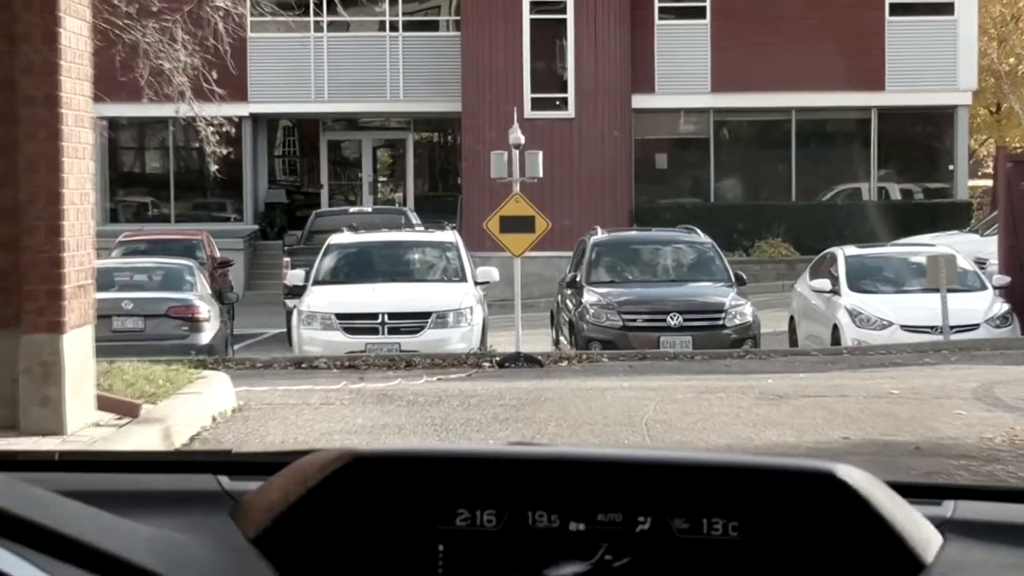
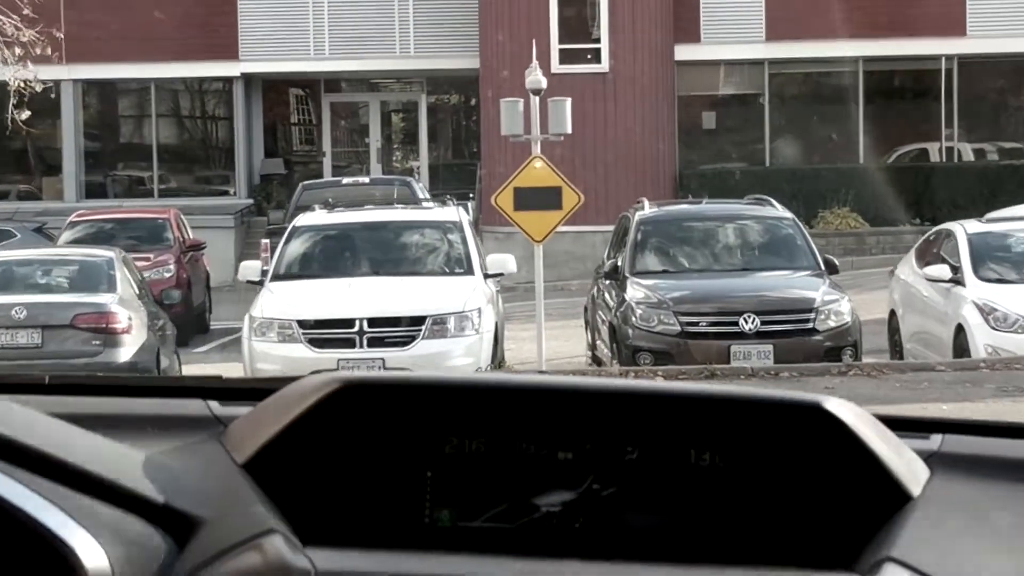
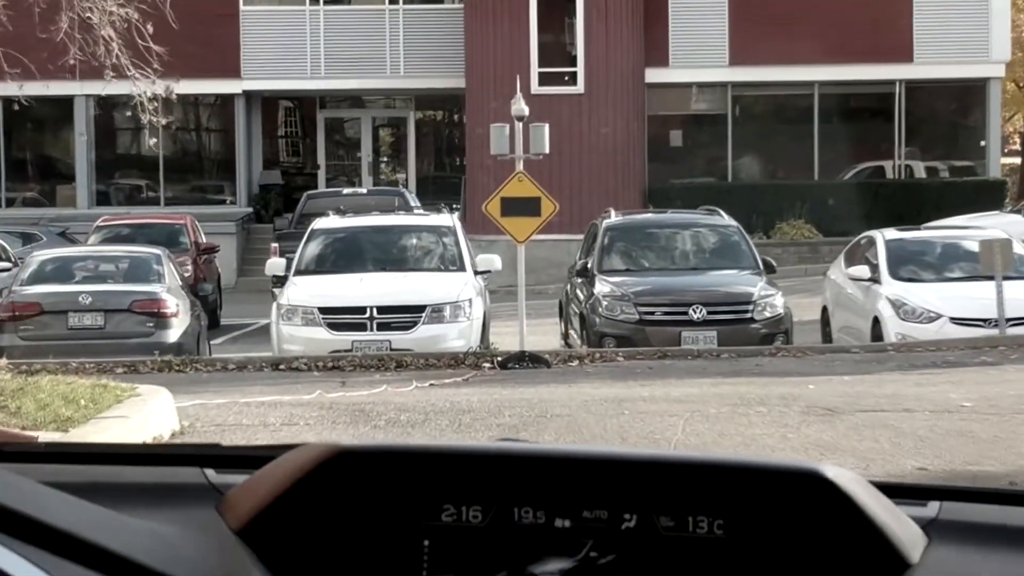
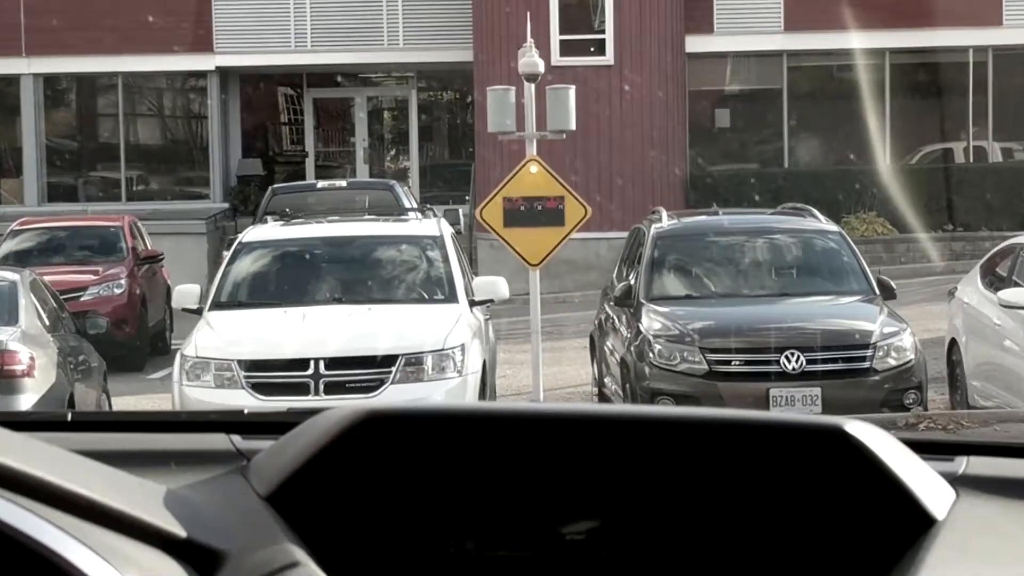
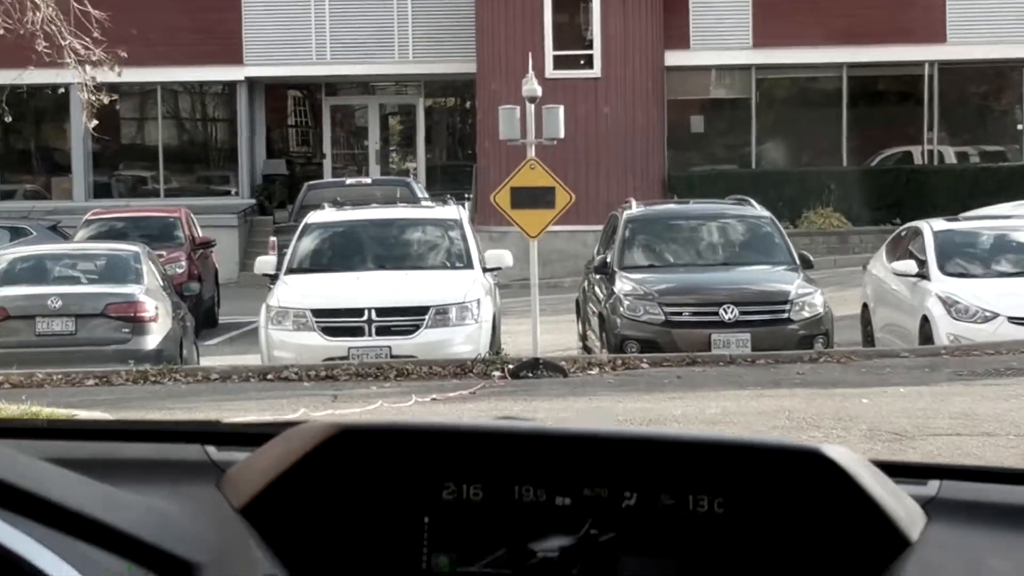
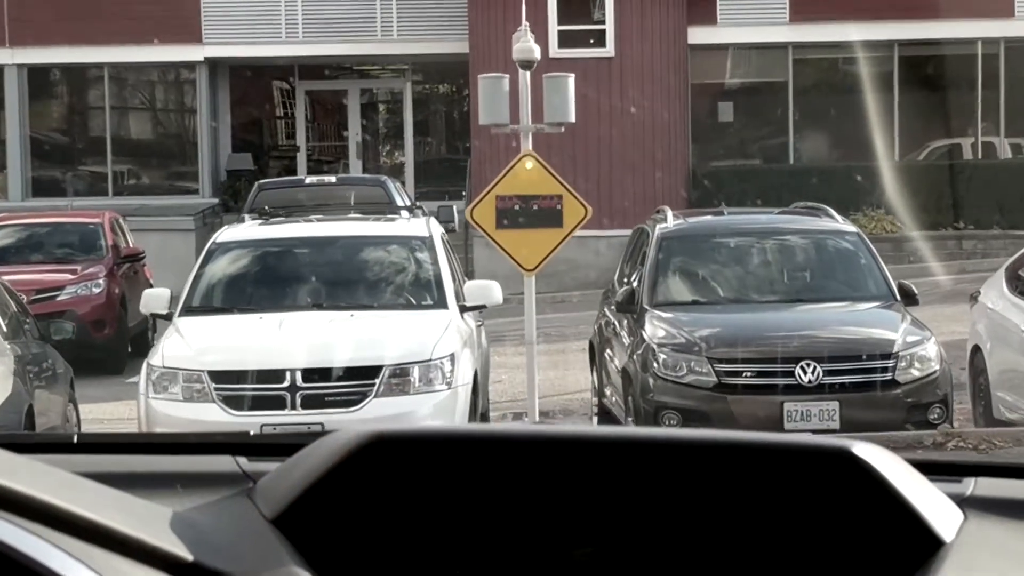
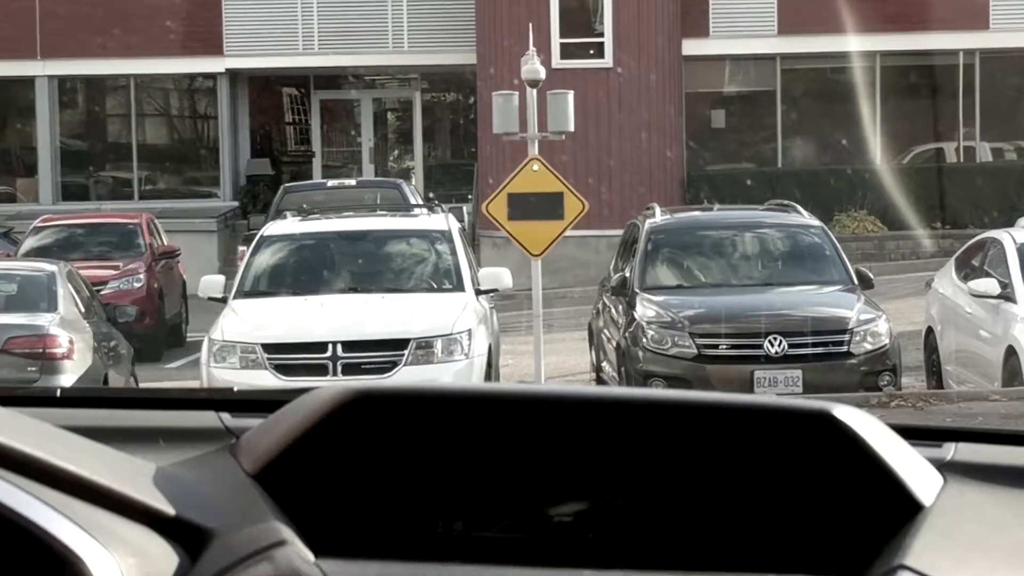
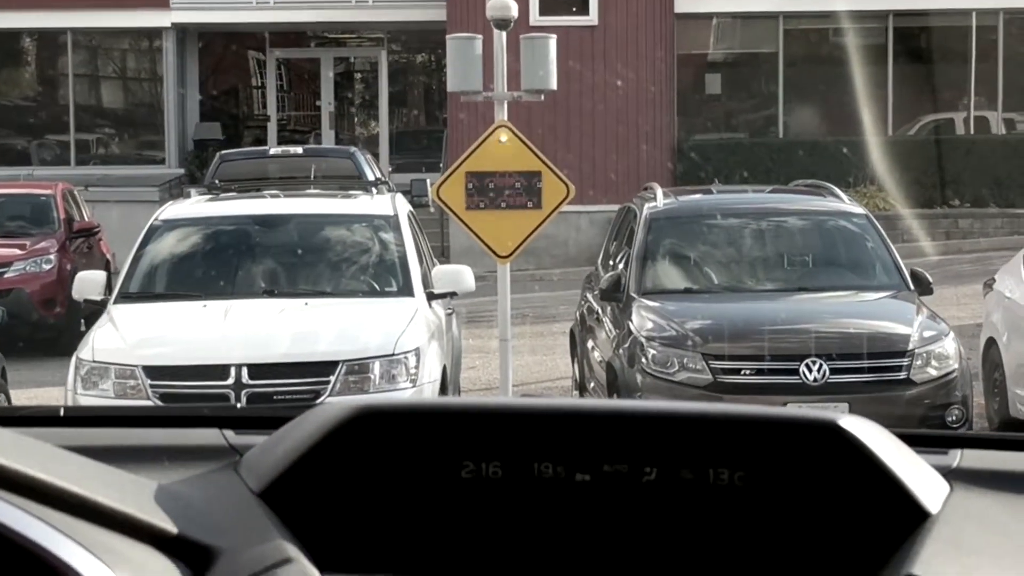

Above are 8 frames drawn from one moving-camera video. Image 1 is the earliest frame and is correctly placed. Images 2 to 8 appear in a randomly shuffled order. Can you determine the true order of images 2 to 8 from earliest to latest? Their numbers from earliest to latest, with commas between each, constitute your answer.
3, 5, 2, 7, 4, 6, 8
